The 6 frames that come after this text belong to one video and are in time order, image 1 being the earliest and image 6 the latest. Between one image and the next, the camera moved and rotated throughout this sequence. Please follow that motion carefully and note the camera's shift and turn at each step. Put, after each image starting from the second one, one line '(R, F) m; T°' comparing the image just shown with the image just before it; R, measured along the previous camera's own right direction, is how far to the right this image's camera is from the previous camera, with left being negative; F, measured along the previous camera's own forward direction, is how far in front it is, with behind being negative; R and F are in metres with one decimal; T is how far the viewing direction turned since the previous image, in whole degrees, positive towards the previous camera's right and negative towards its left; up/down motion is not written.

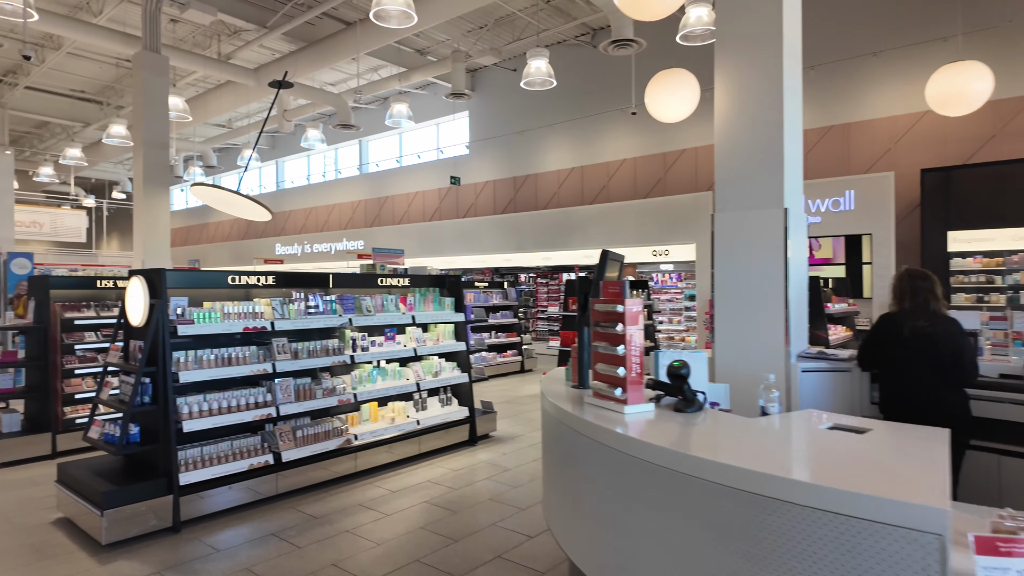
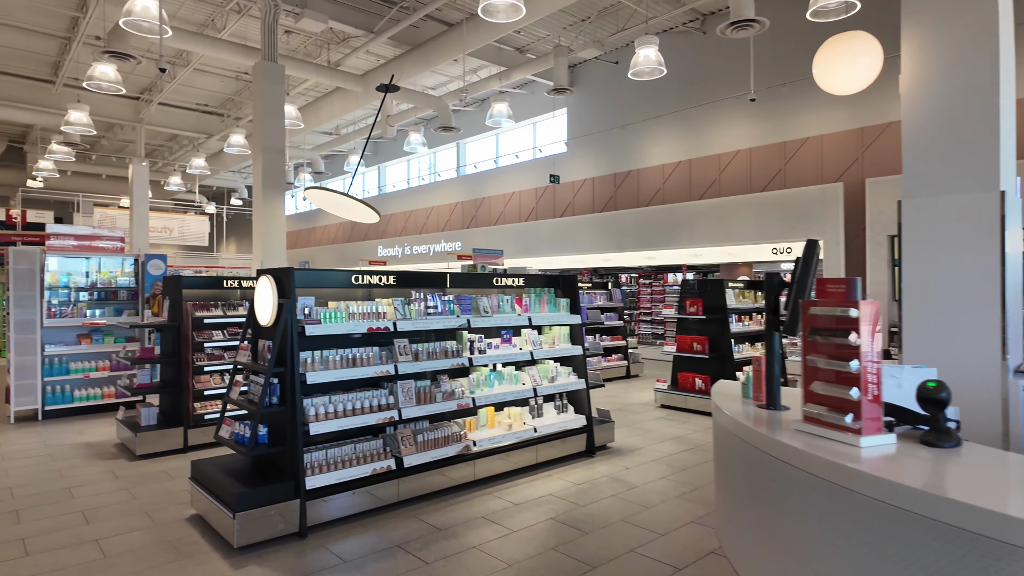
(-0.3, +0.3) m; -8°
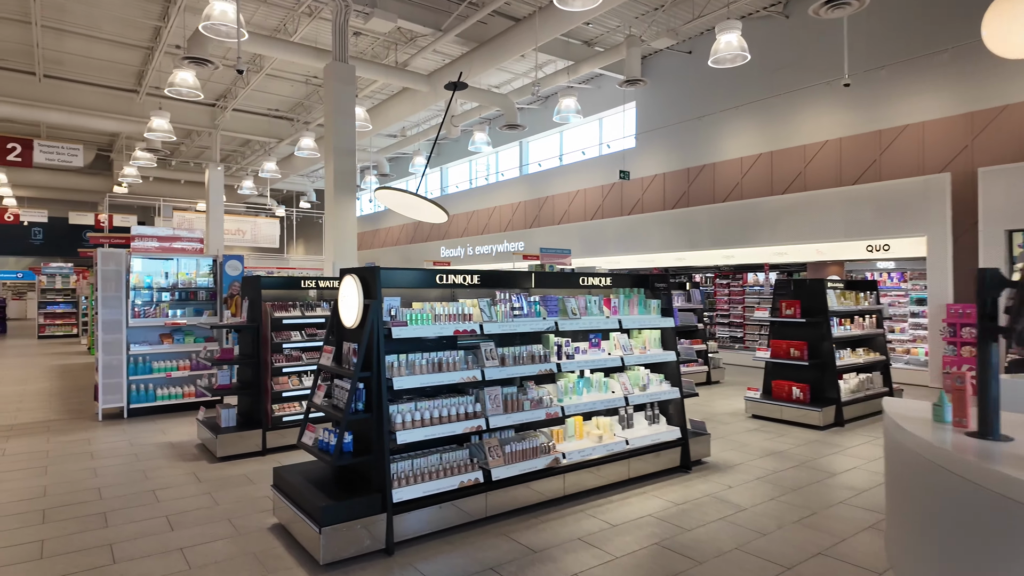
(-0.3, +0.3) m; -5°
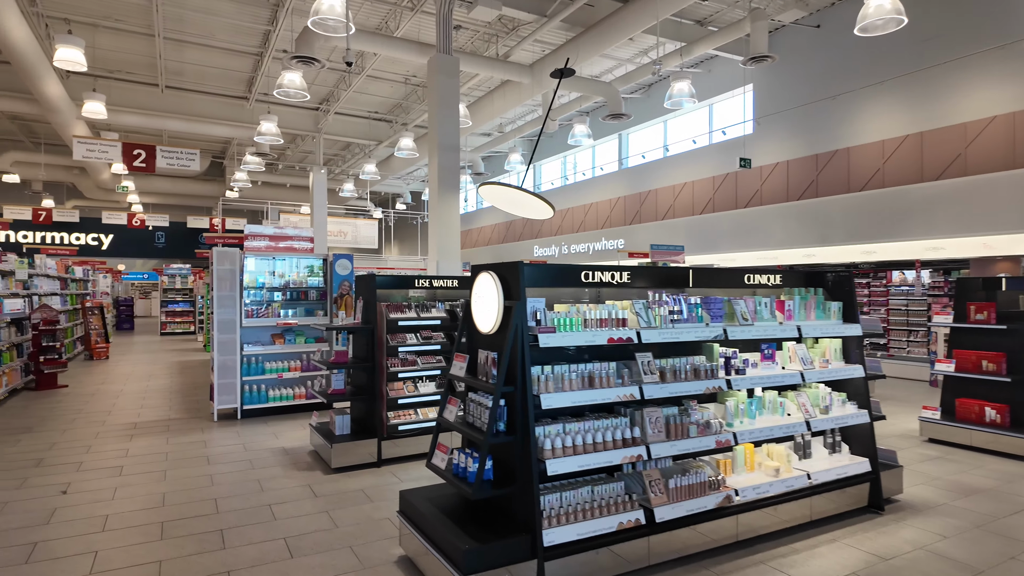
(-0.5, +0.6) m; -8°
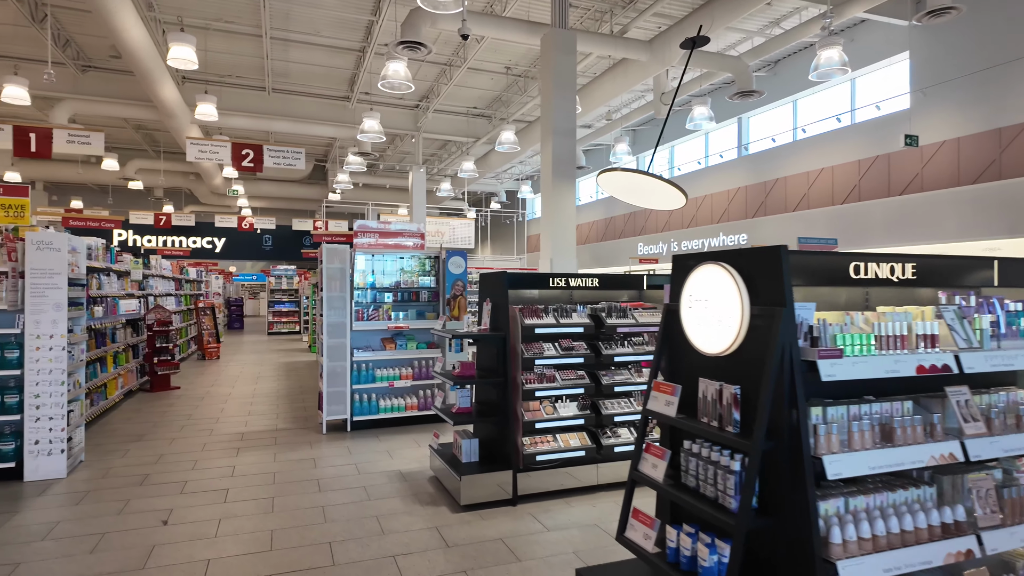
(-0.6, +1.0) m; -8°
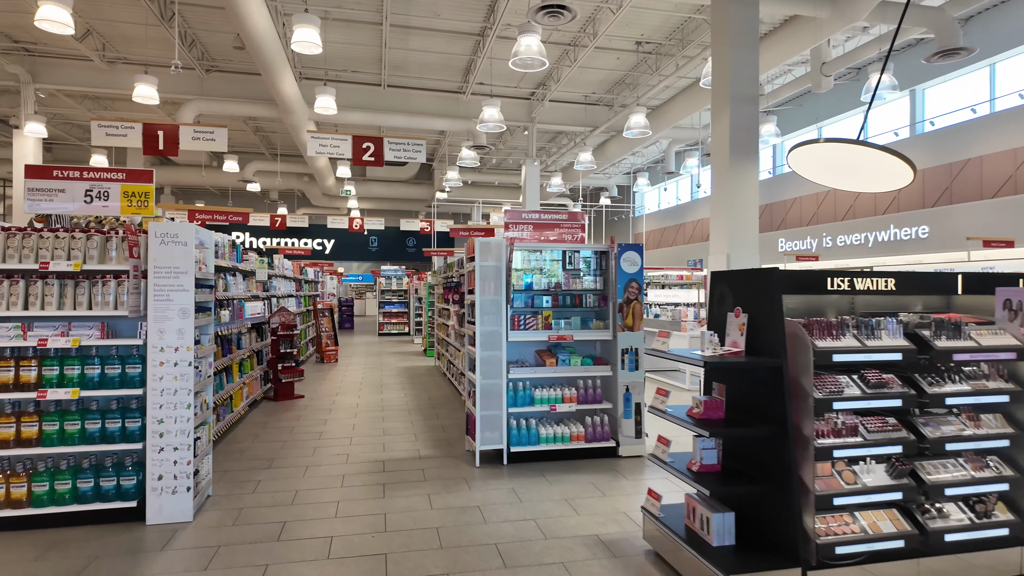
(-1.0, +1.3) m; -9°
